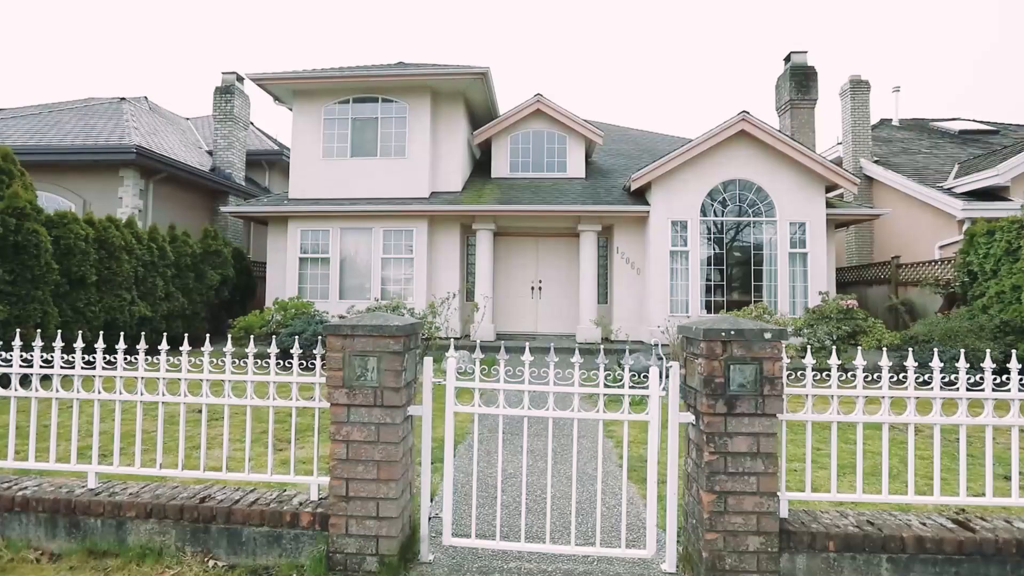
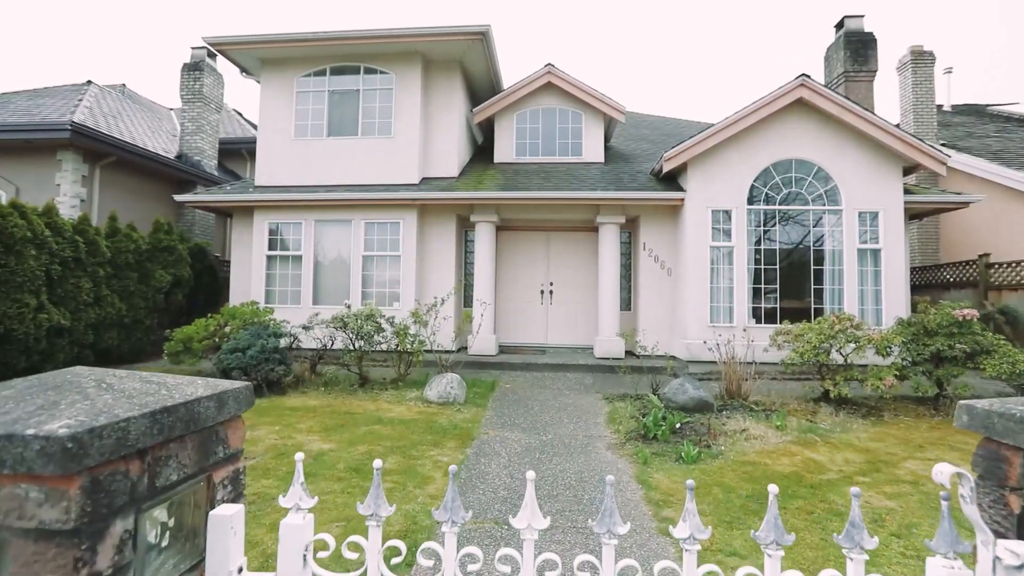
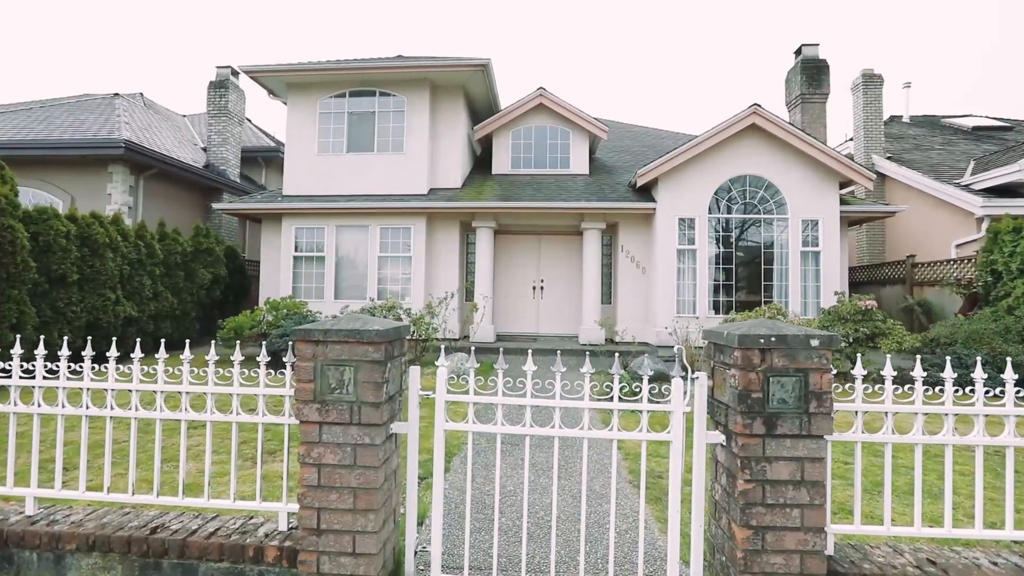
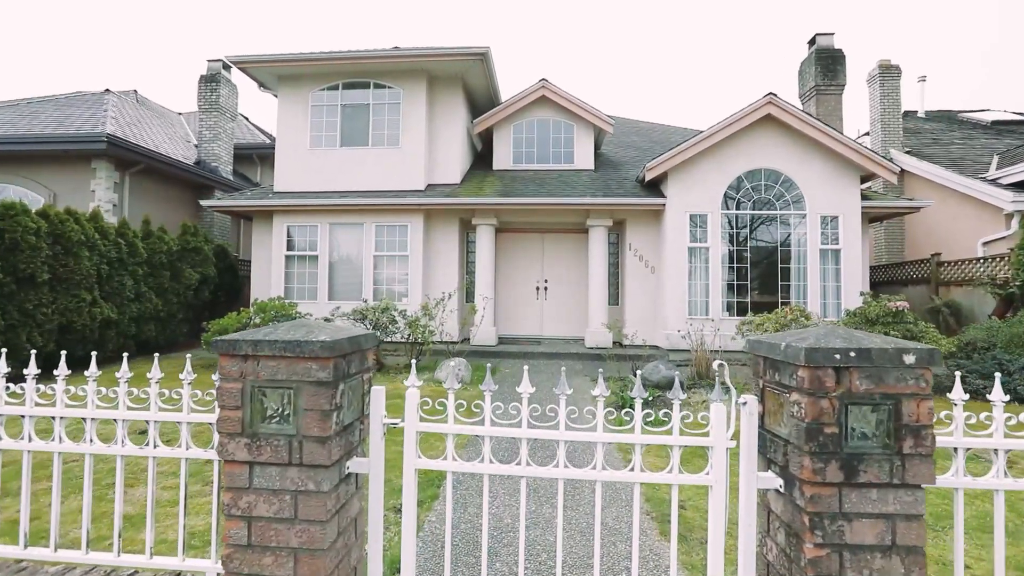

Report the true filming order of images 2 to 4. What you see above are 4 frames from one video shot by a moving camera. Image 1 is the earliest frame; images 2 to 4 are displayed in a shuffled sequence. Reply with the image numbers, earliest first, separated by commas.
3, 4, 2
